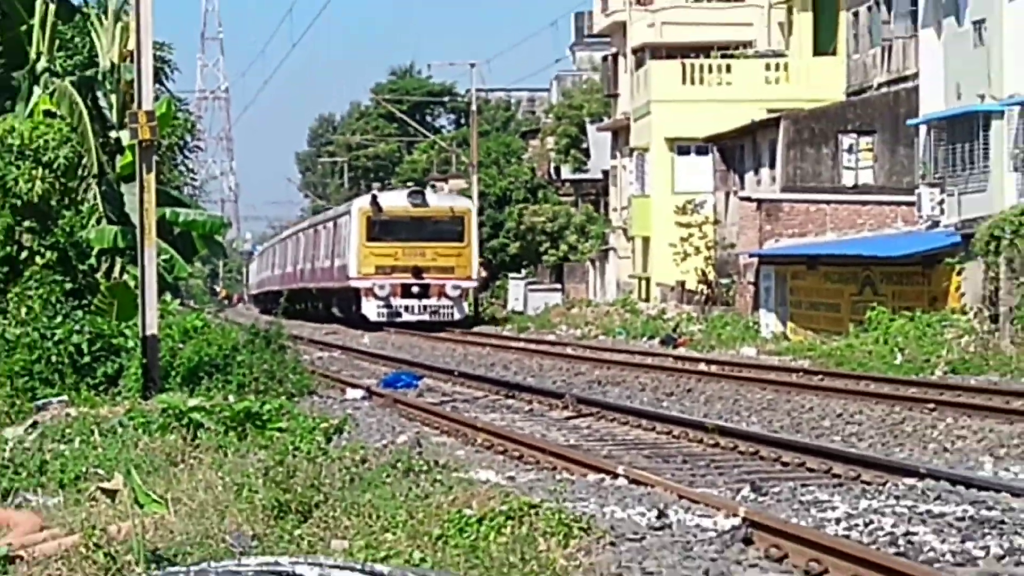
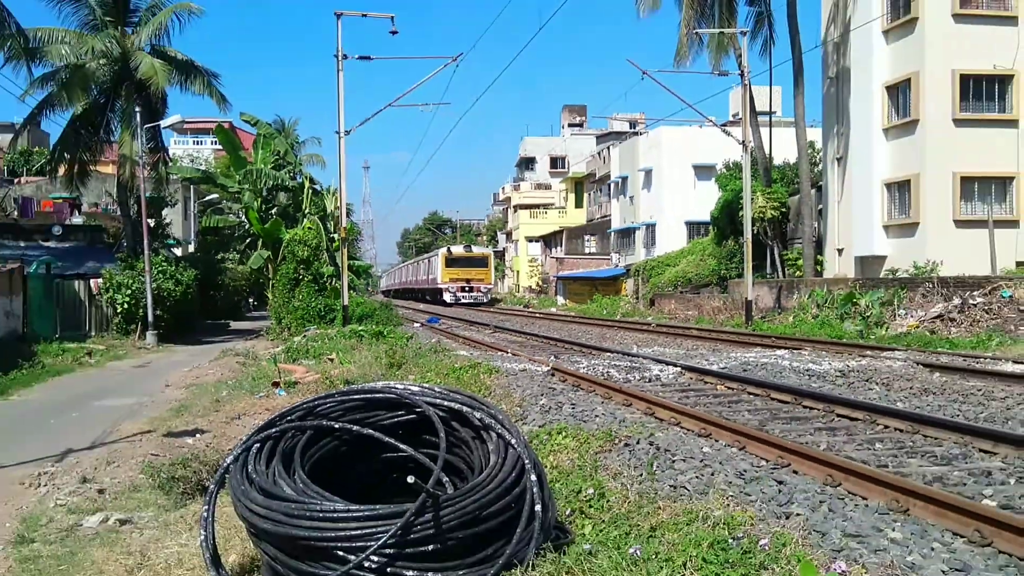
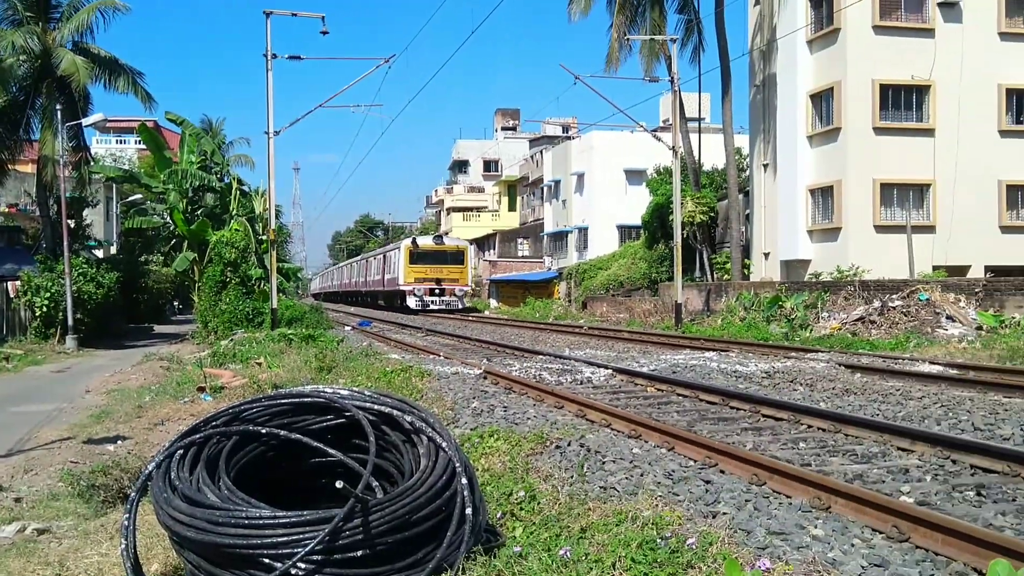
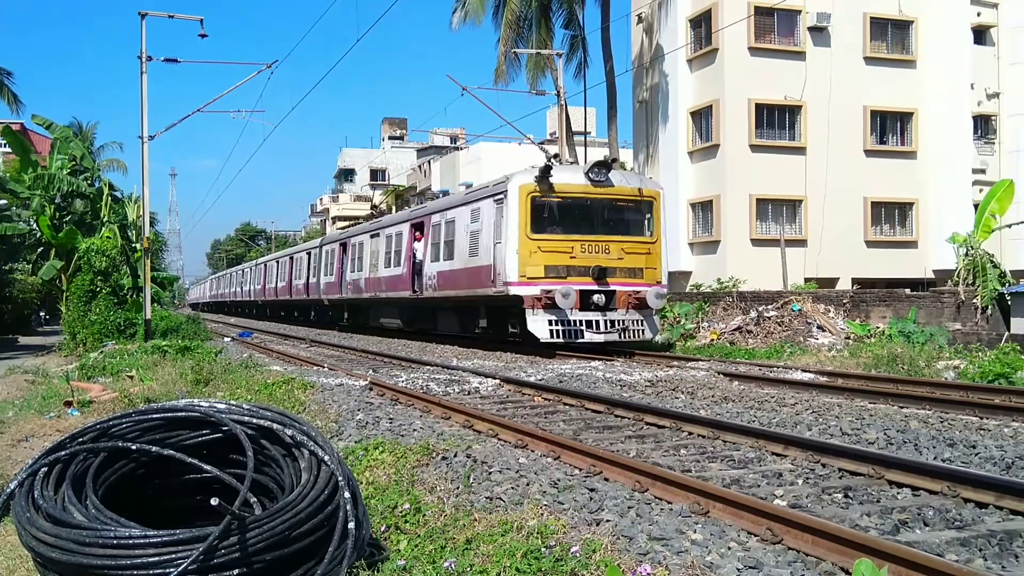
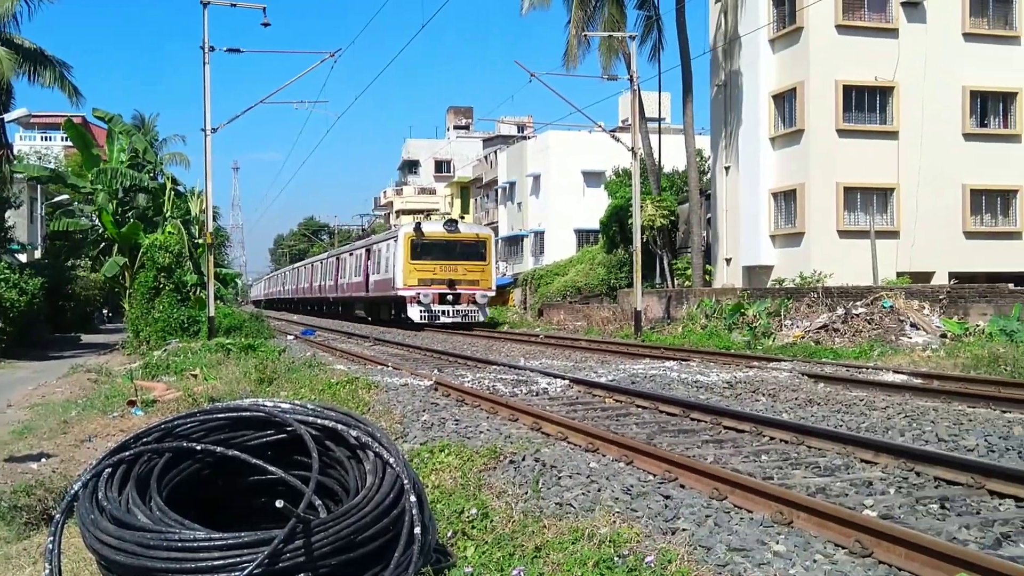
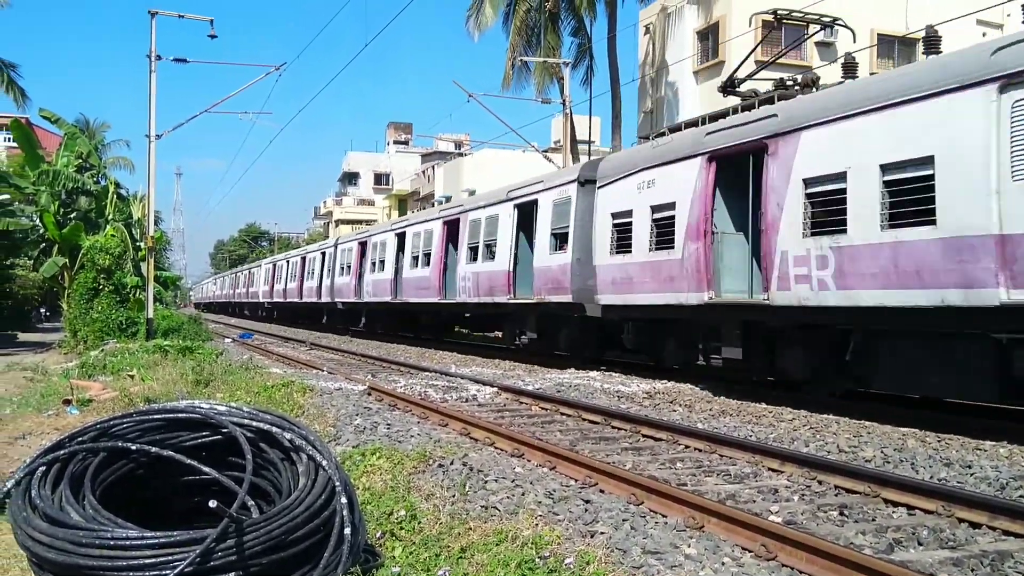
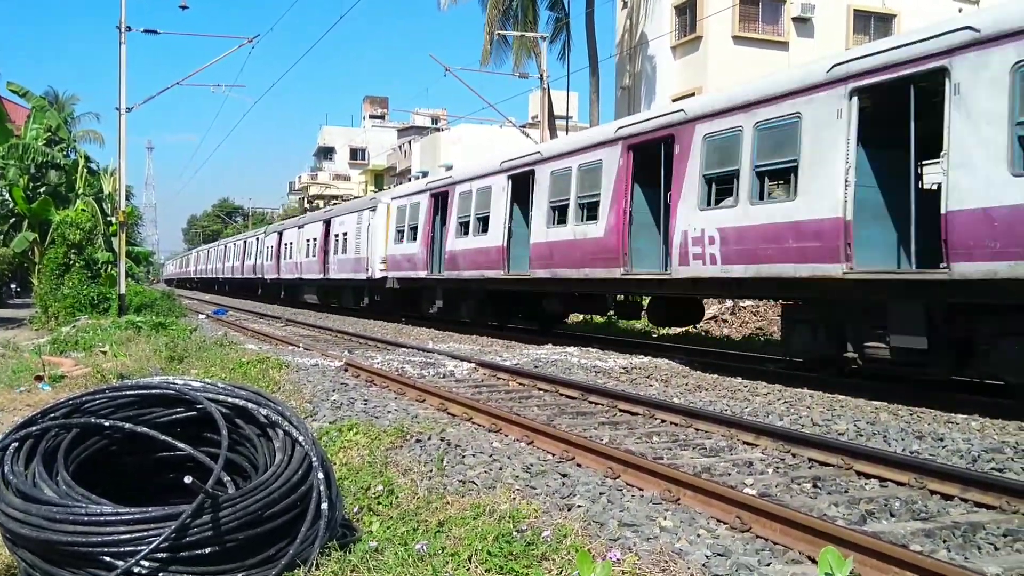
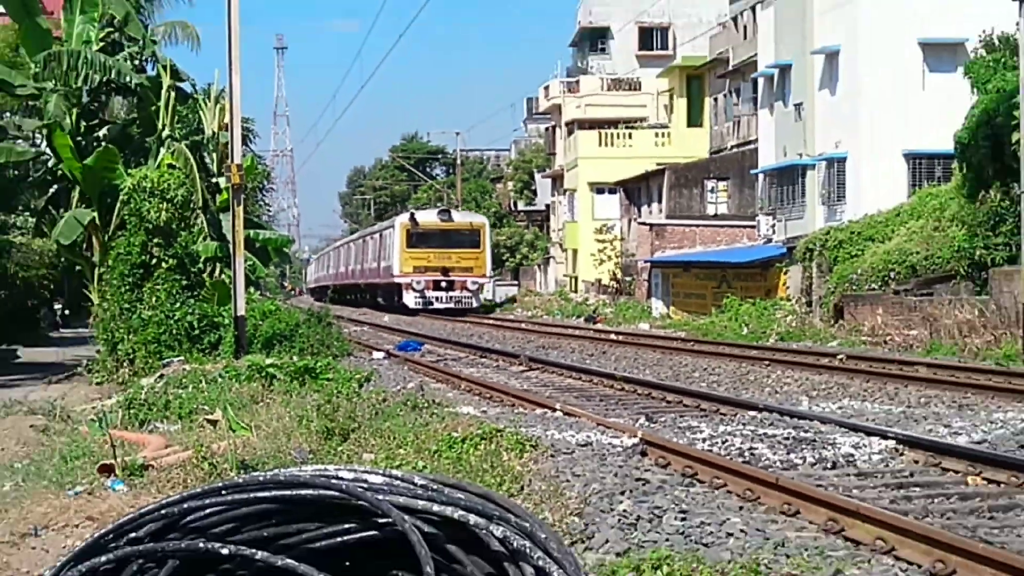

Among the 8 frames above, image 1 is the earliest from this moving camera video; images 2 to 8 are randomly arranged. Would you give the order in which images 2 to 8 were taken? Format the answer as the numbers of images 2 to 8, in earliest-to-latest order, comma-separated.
8, 2, 3, 5, 4, 7, 6
